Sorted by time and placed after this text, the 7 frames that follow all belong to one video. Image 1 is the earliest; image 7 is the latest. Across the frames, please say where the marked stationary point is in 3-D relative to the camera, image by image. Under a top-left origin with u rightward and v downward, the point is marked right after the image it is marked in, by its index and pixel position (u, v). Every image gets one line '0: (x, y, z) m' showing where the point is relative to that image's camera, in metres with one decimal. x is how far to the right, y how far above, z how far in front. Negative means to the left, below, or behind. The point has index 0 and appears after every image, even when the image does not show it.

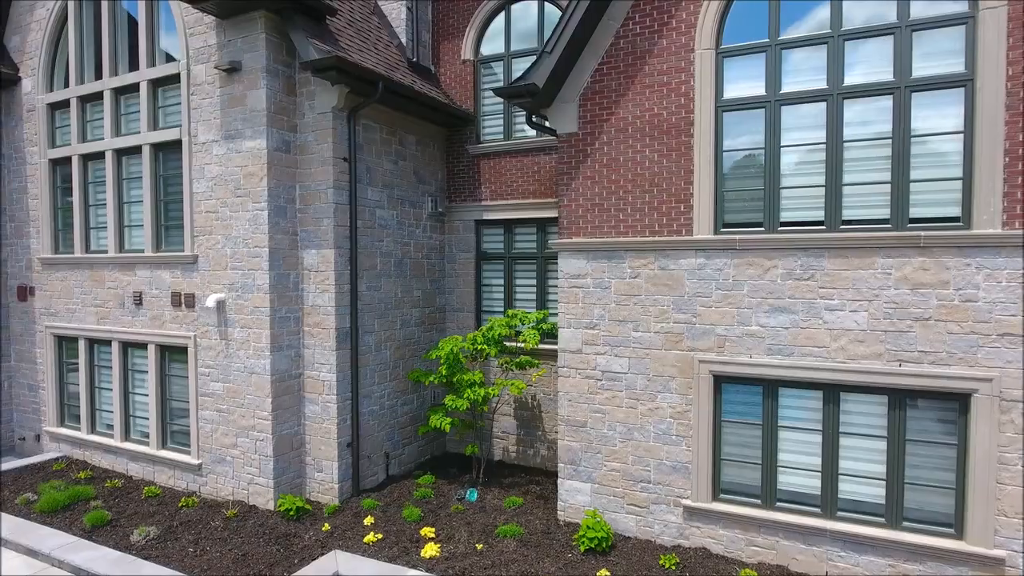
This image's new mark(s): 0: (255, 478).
0: (-3.3, -2.4, +8.1) m
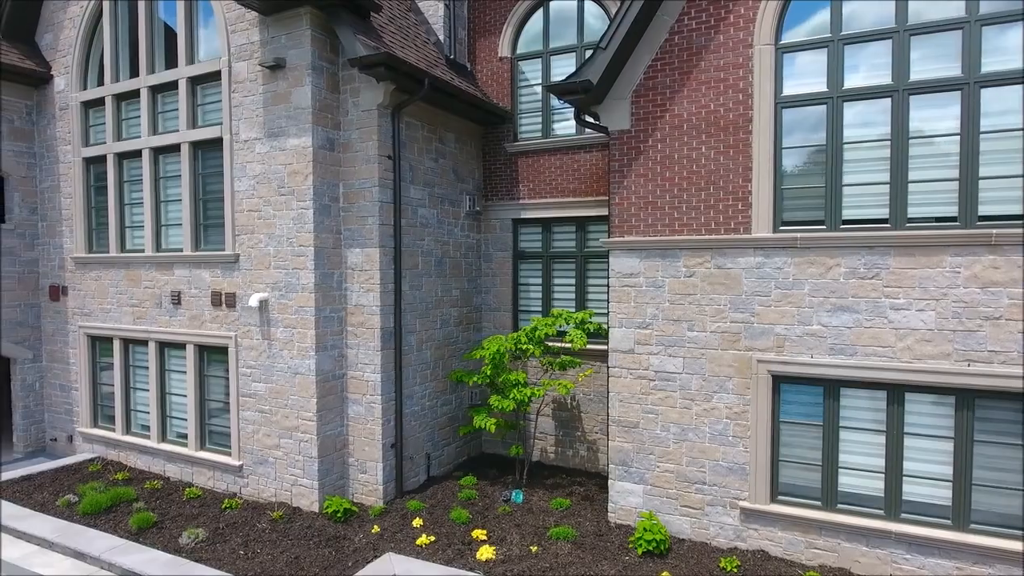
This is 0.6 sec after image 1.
0: (-2.7, -2.4, +8.0) m
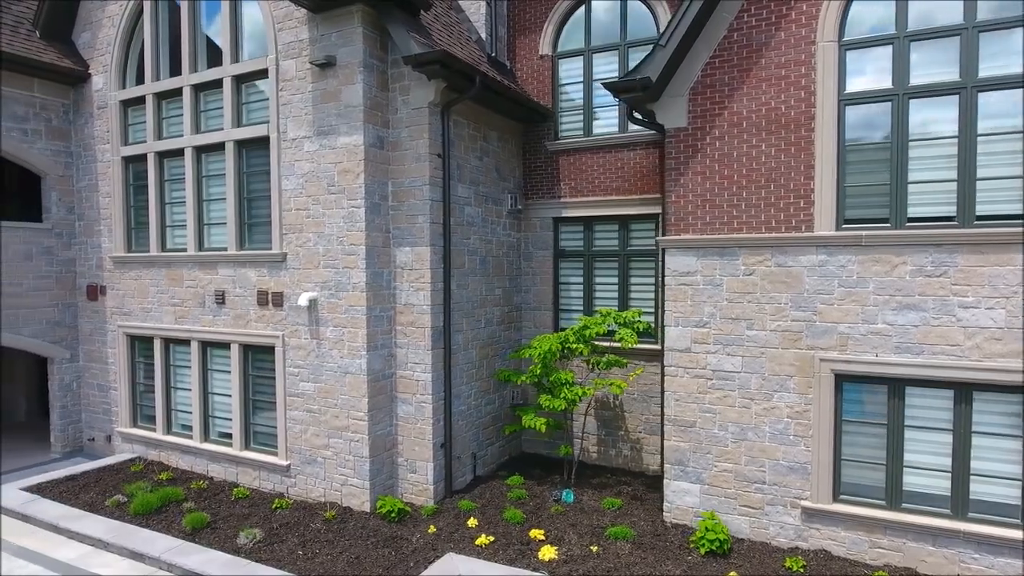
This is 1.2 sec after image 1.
0: (-2.0, -2.4, +8.0) m
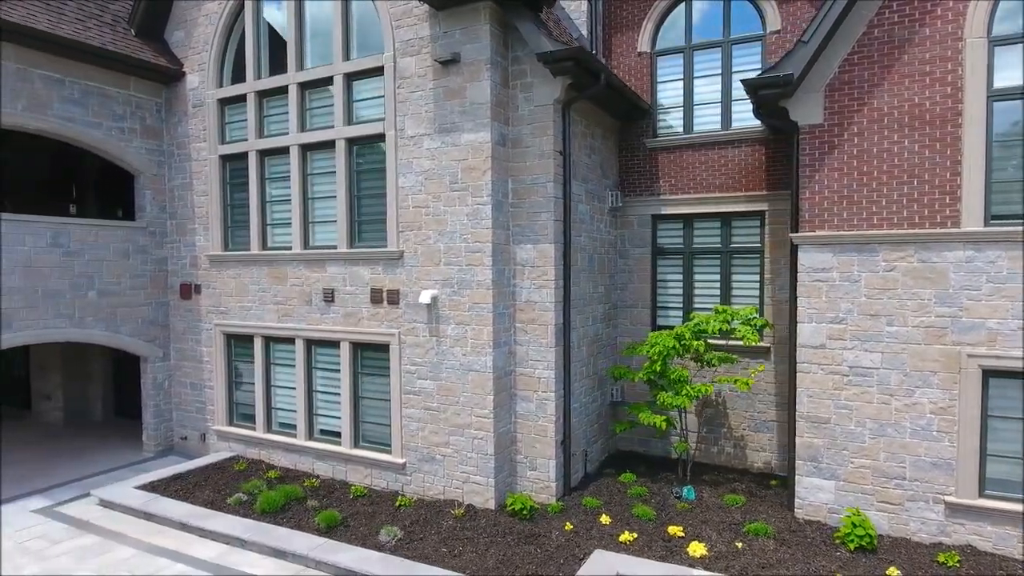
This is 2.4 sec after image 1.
0: (-0.5, -2.4, +8.0) m
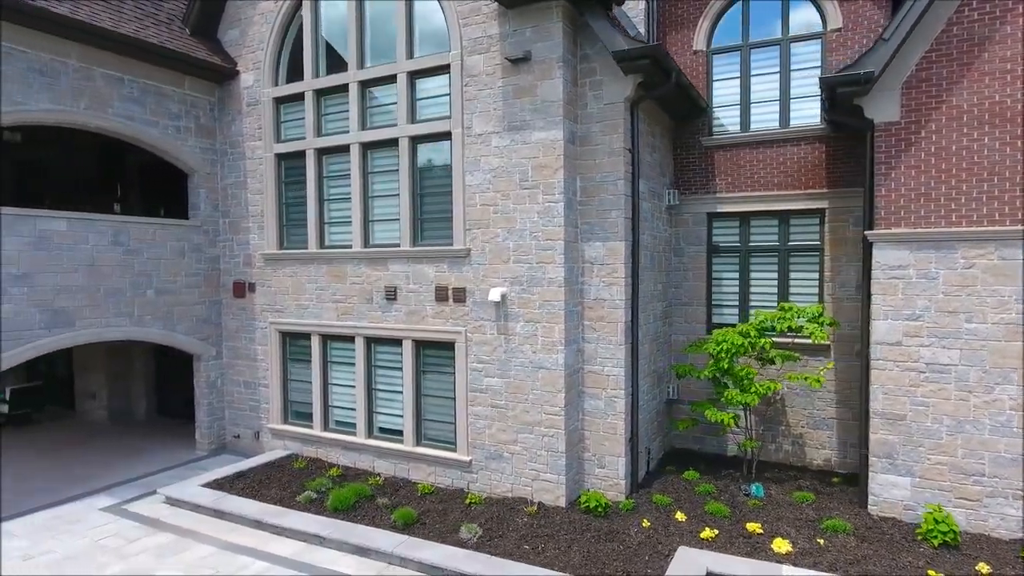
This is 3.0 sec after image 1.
0: (+0.4, -2.3, +8.0) m
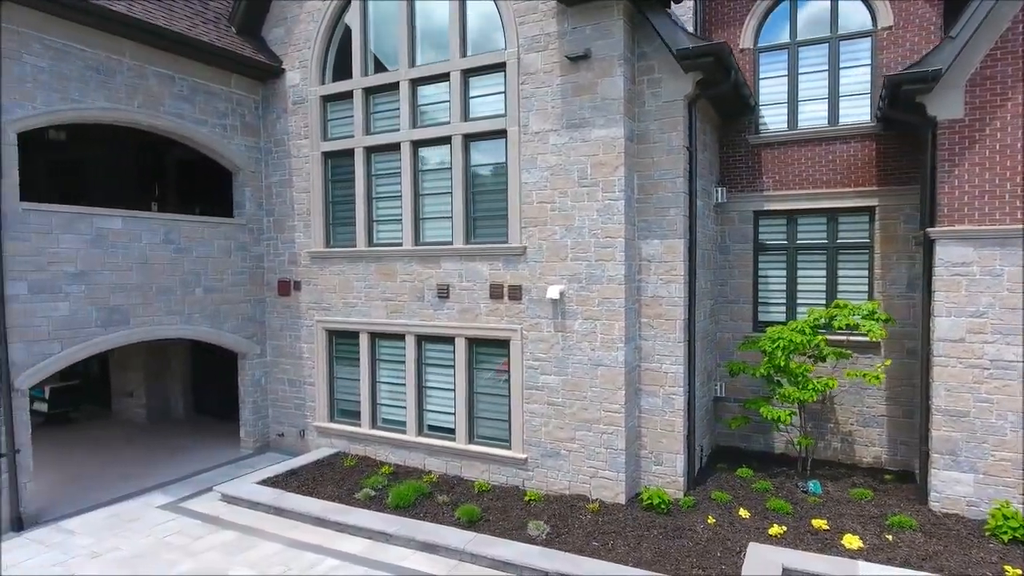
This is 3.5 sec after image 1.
0: (+1.1, -2.3, +8.0) m
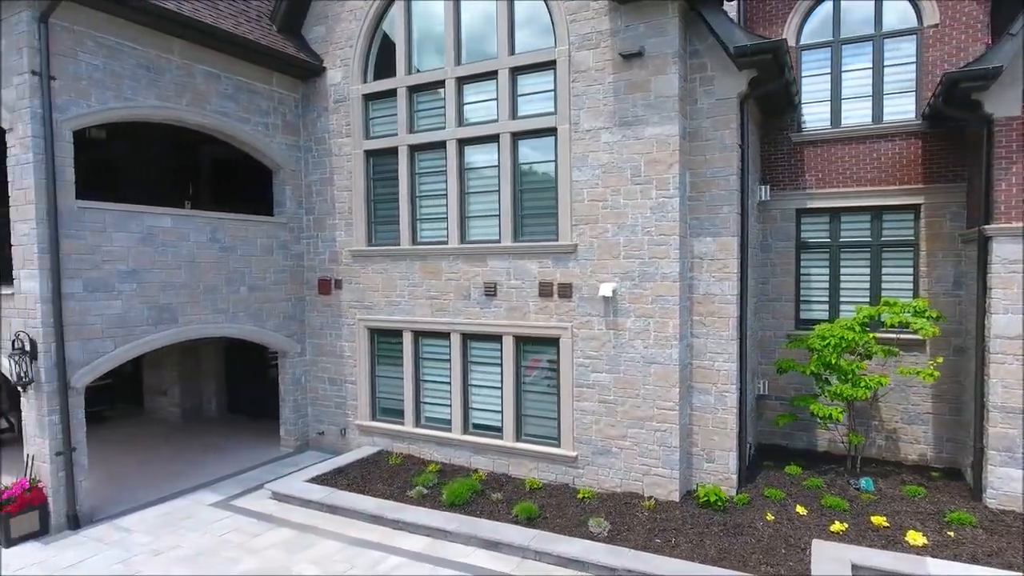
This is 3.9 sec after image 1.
0: (+1.8, -2.3, +8.0) m
